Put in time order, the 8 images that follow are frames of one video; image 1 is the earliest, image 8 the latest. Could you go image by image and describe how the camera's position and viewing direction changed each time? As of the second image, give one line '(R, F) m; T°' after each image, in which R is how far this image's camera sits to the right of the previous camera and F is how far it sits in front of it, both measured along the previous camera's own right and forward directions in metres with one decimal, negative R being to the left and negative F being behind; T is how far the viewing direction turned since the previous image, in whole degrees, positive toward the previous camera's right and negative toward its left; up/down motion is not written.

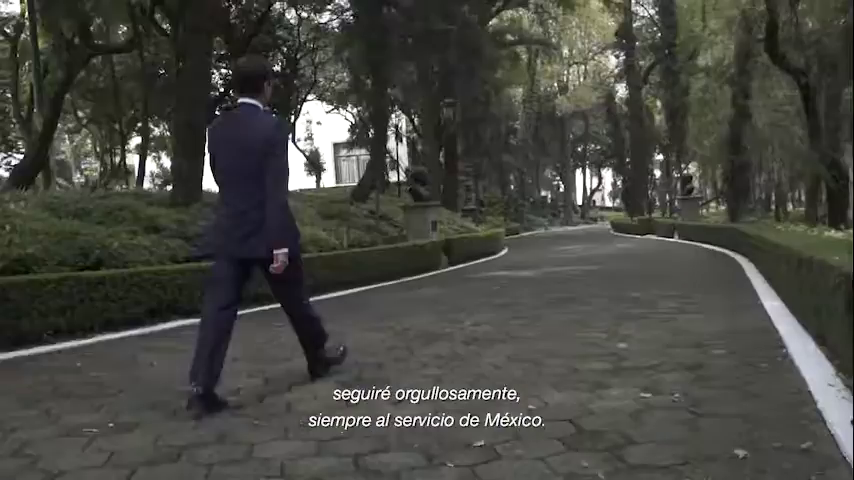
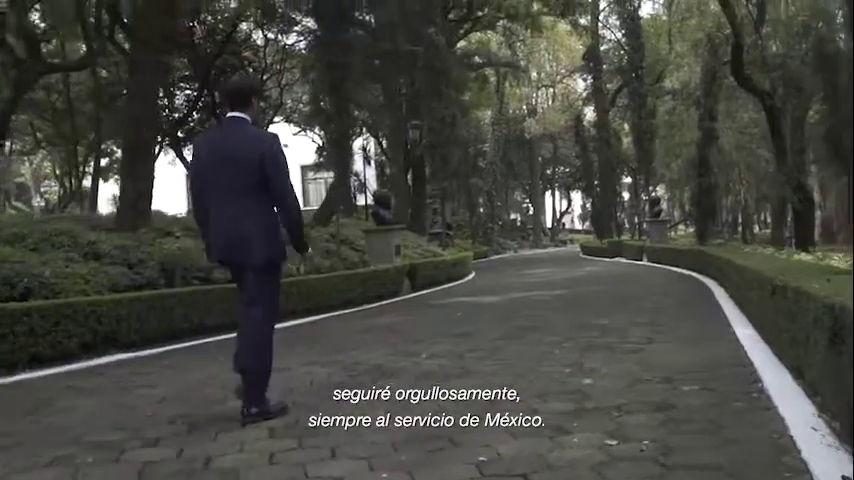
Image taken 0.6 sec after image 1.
(+0.1, +0.4) m; +2°
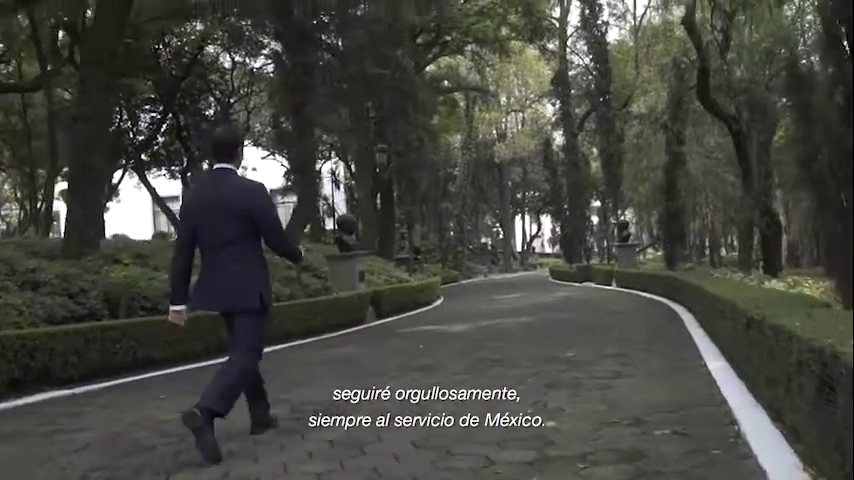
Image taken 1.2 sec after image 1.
(+0.1, +0.3) m; +2°
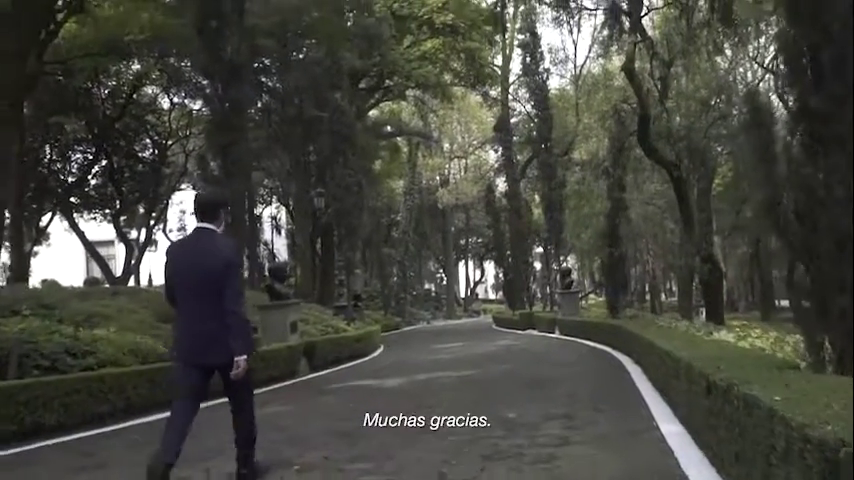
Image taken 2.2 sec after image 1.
(+0.1, +0.6) m; +4°
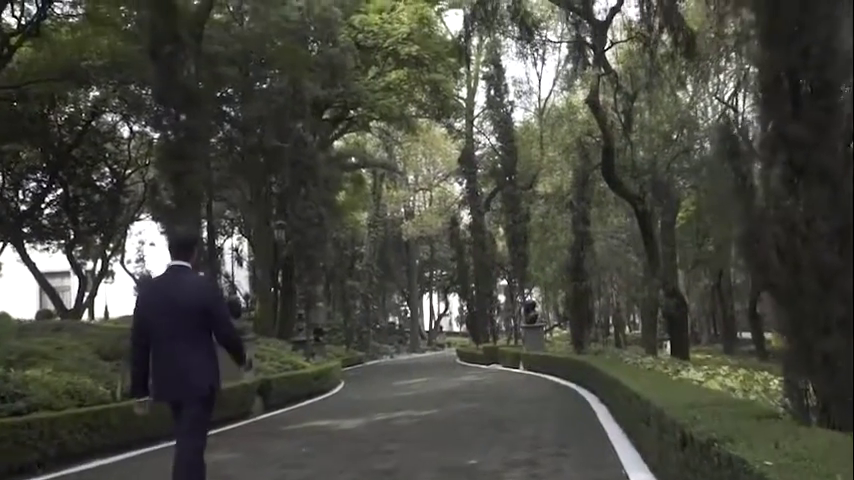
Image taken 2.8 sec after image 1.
(+0.1, +0.4) m; +2°
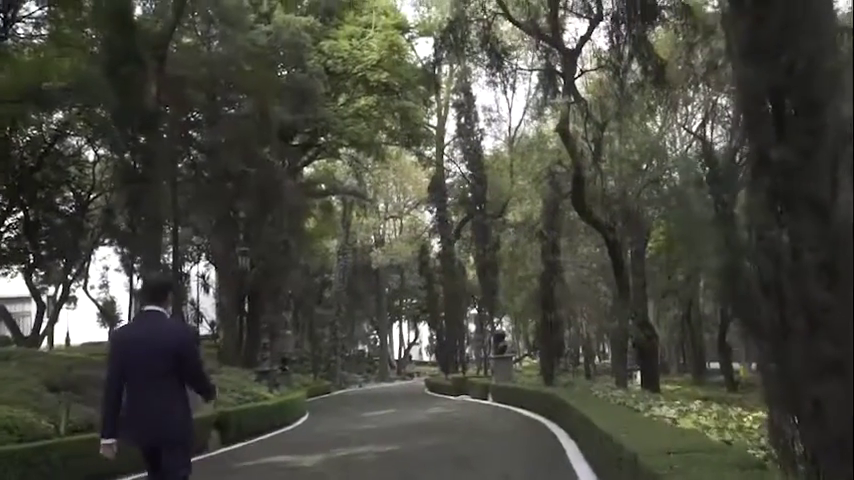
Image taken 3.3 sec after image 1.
(+0.1, +0.3) m; +2°
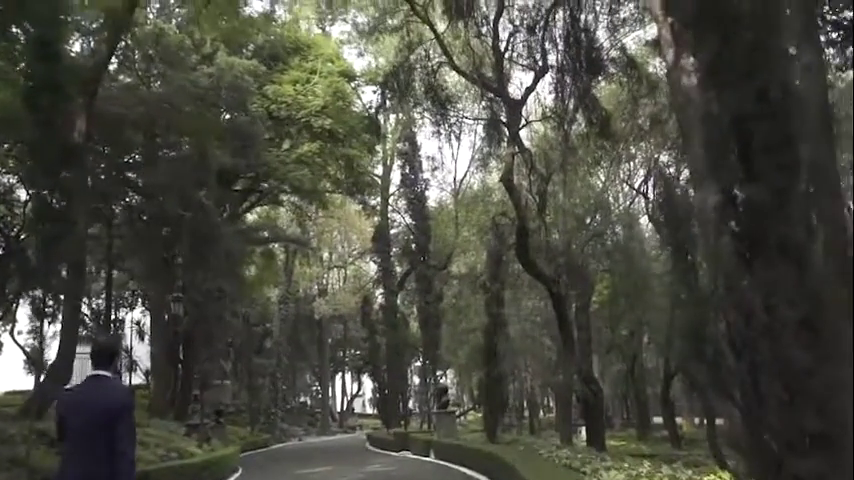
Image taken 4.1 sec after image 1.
(+0.1, +0.5) m; +4°
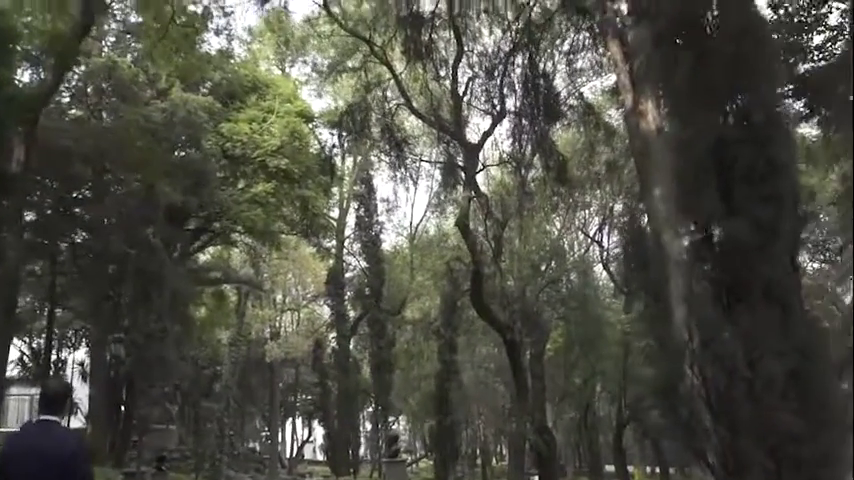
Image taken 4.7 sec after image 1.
(+0.1, +0.3) m; +3°
